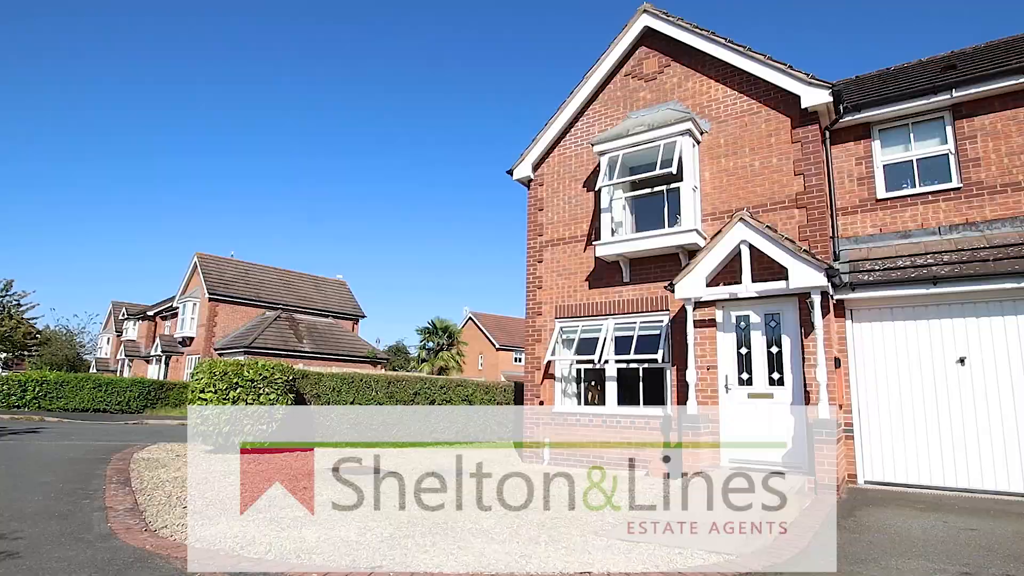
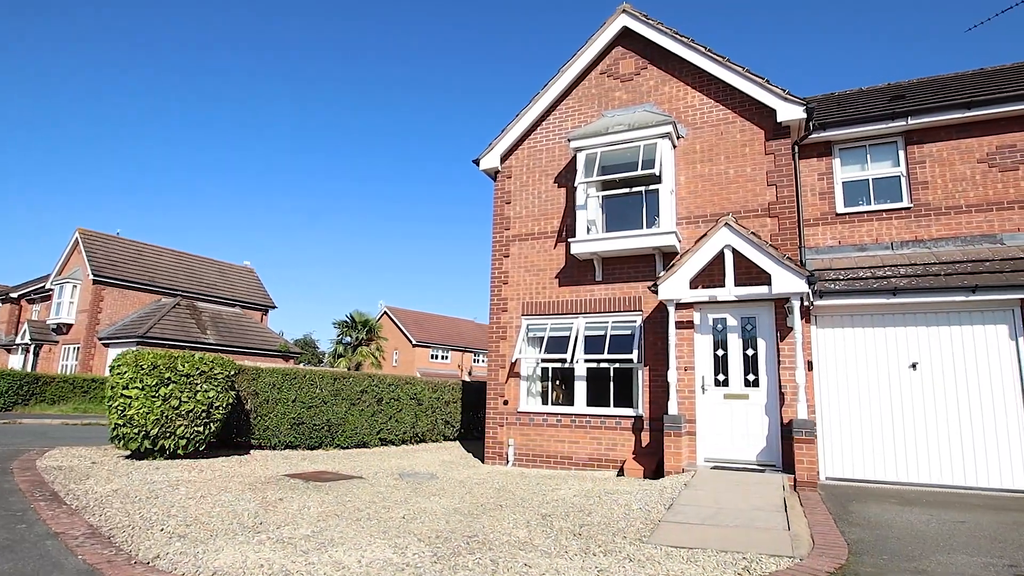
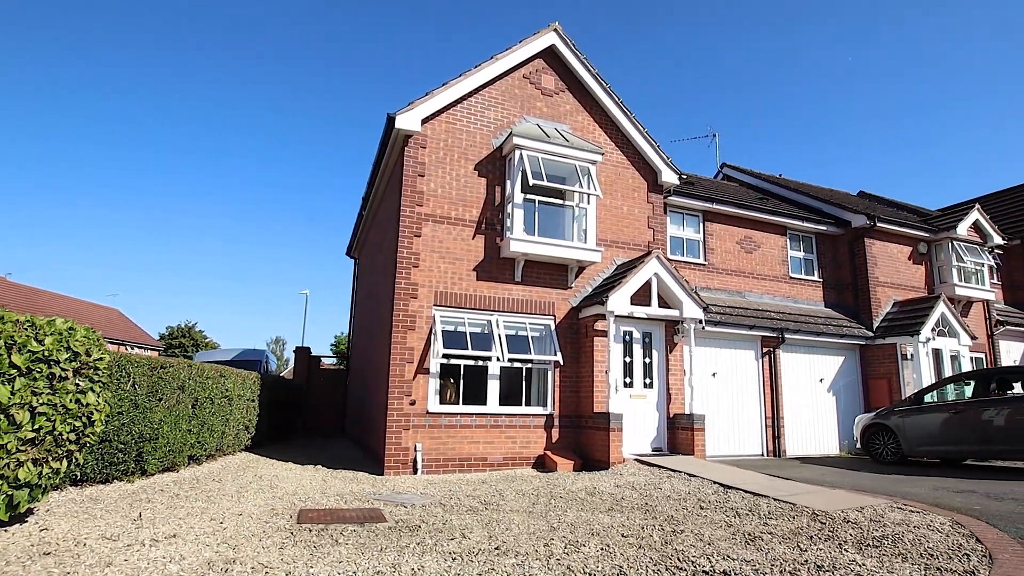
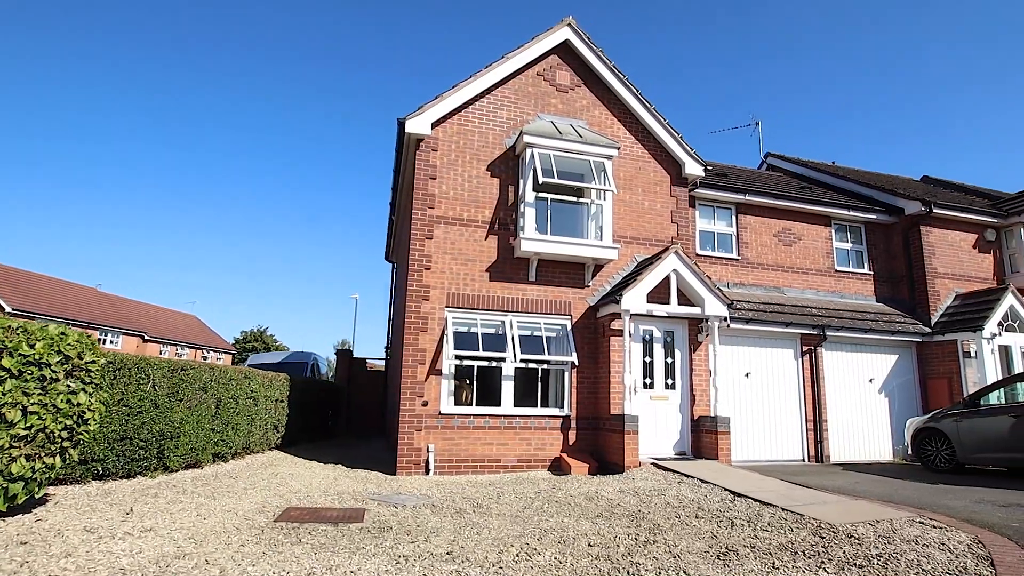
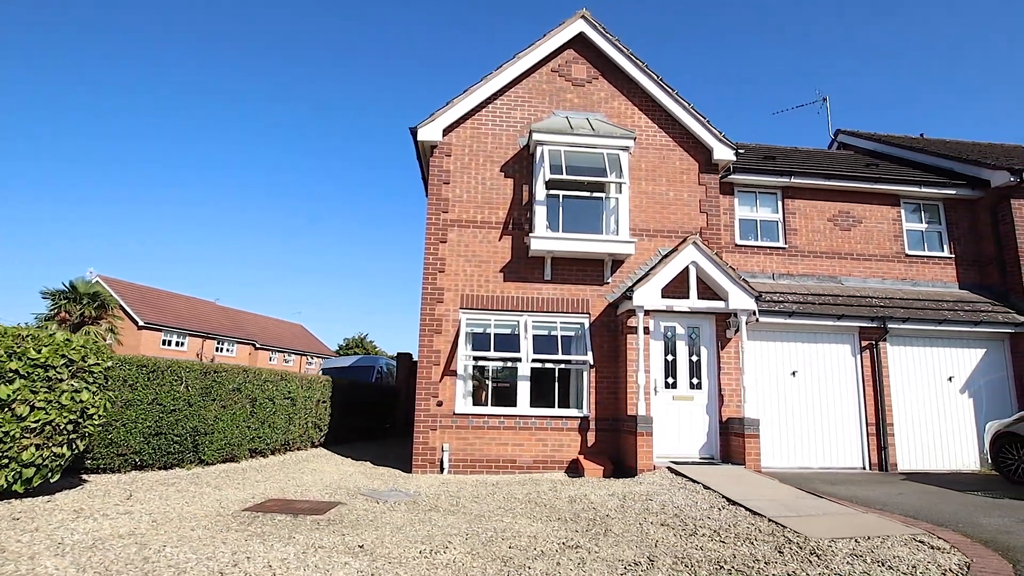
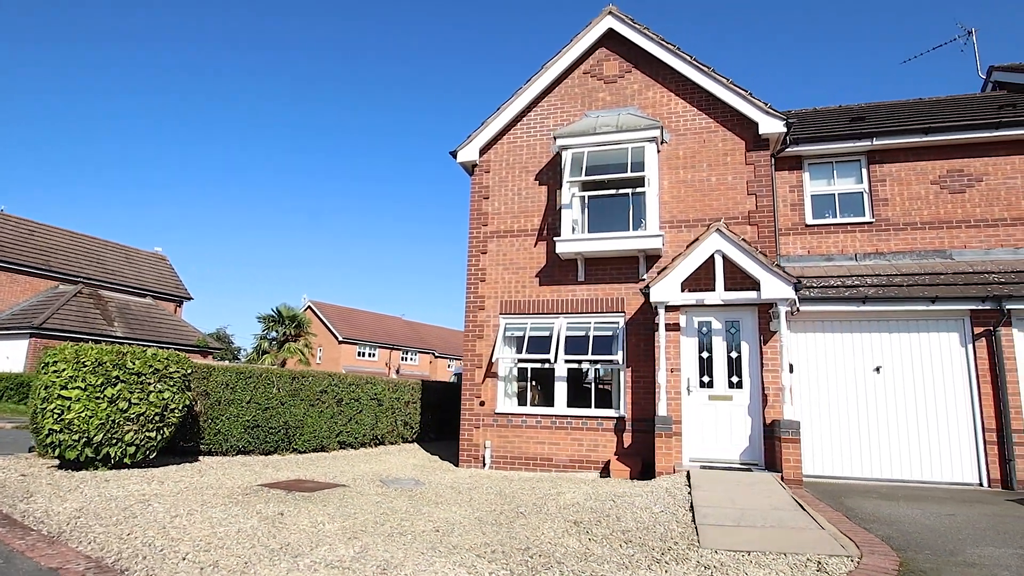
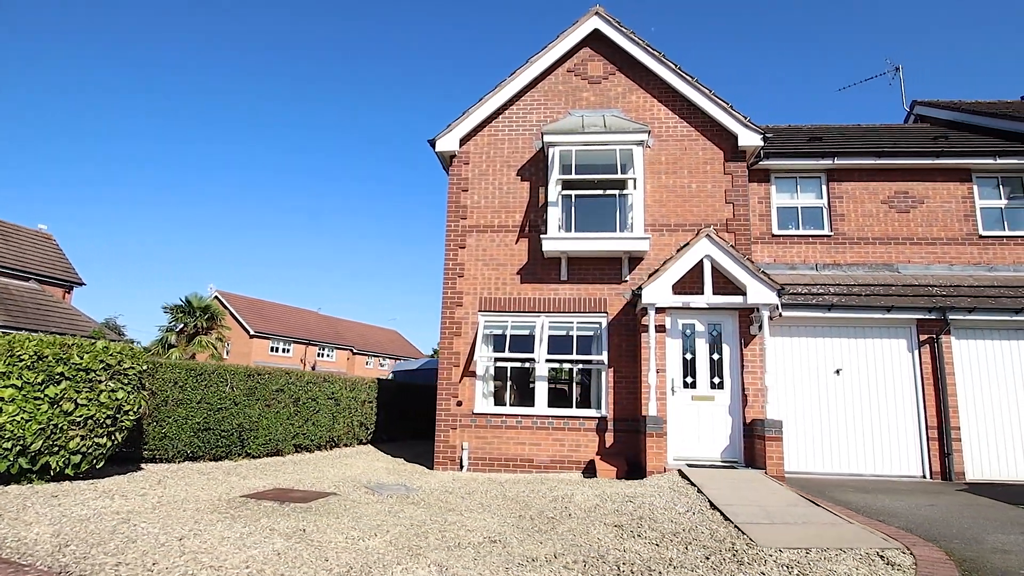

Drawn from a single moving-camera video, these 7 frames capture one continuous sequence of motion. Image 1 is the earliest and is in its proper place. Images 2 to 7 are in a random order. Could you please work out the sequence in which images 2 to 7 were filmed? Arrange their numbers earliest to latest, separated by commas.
2, 6, 7, 5, 4, 3
